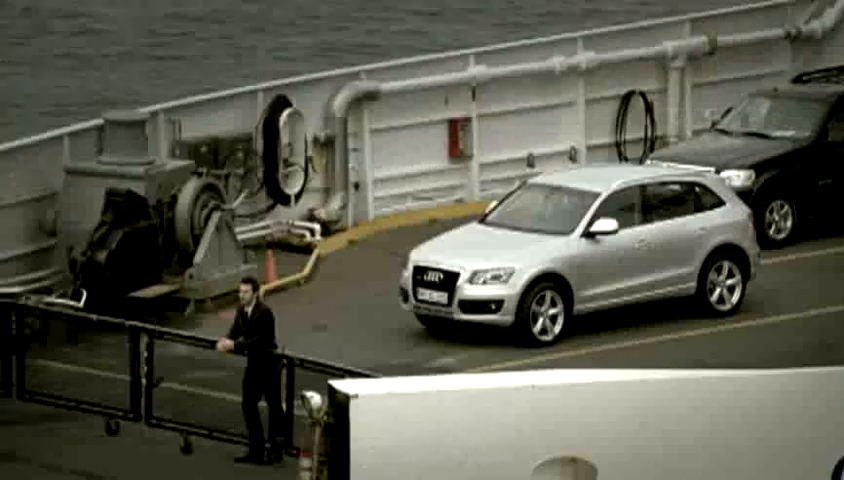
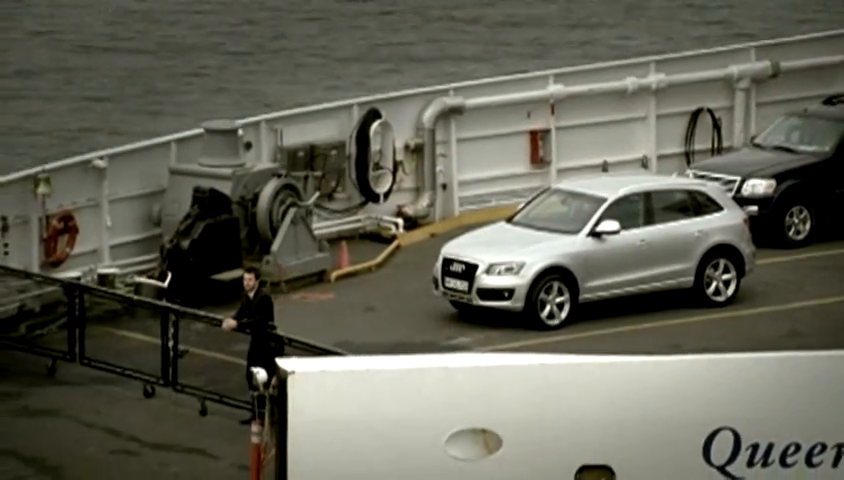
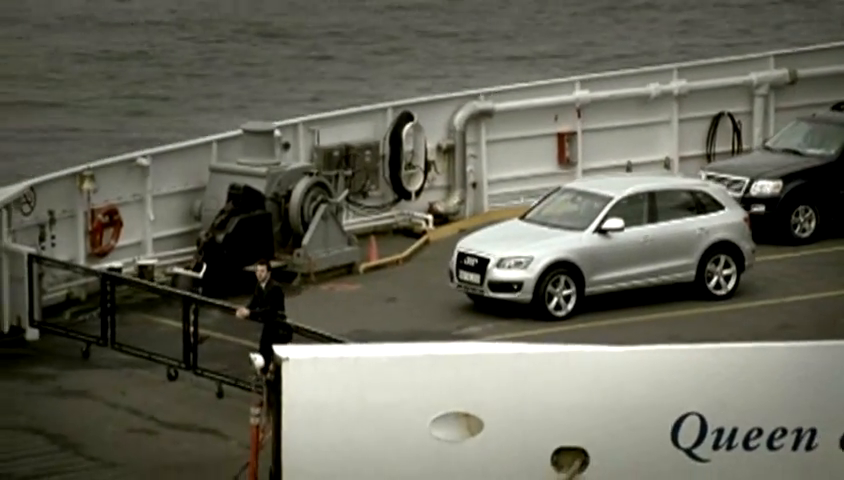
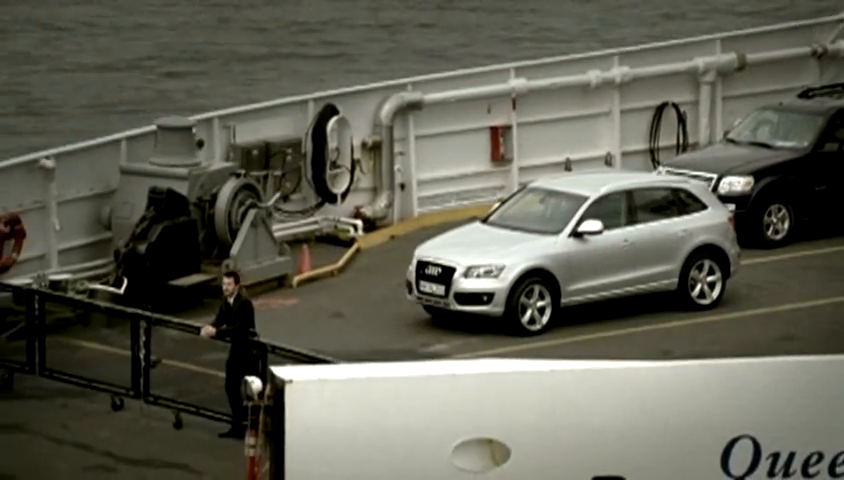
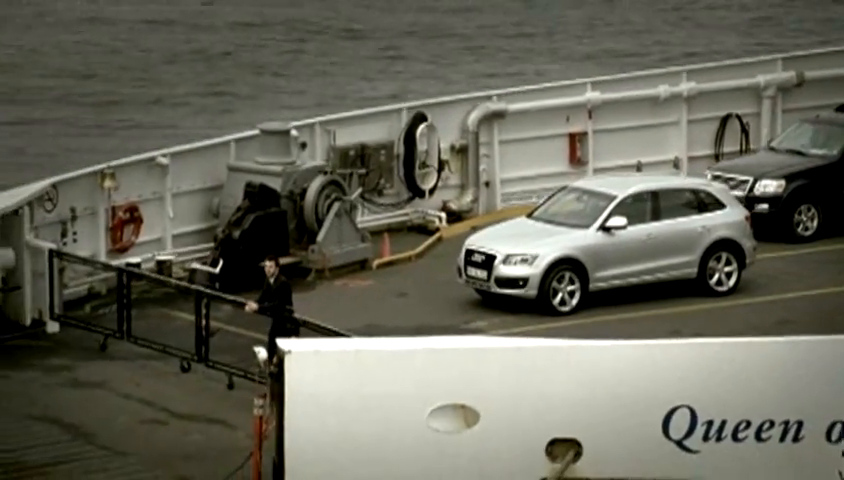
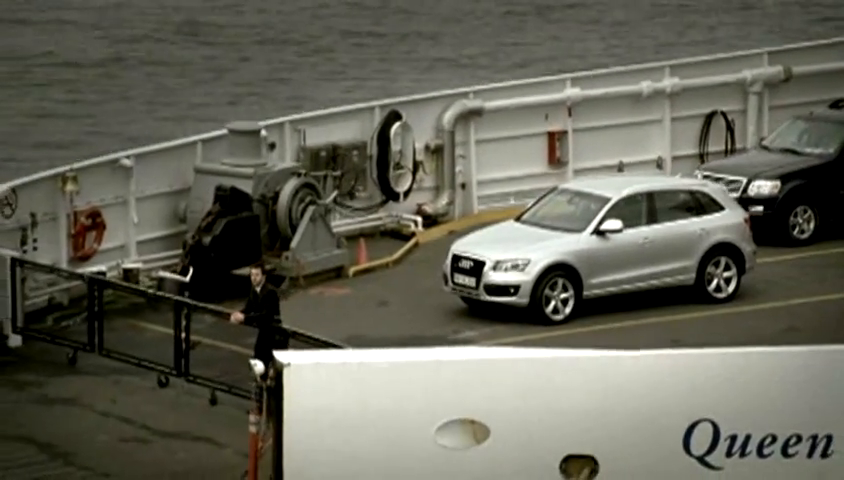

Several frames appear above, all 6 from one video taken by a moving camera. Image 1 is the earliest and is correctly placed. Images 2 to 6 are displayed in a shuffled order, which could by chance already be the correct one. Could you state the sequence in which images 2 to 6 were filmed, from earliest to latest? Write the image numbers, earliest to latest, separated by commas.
4, 2, 6, 3, 5
